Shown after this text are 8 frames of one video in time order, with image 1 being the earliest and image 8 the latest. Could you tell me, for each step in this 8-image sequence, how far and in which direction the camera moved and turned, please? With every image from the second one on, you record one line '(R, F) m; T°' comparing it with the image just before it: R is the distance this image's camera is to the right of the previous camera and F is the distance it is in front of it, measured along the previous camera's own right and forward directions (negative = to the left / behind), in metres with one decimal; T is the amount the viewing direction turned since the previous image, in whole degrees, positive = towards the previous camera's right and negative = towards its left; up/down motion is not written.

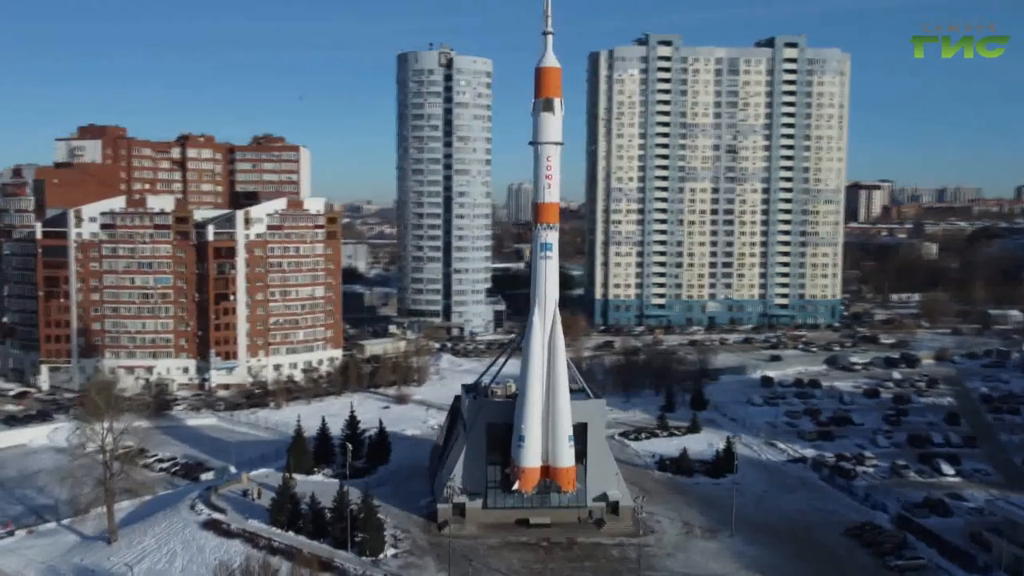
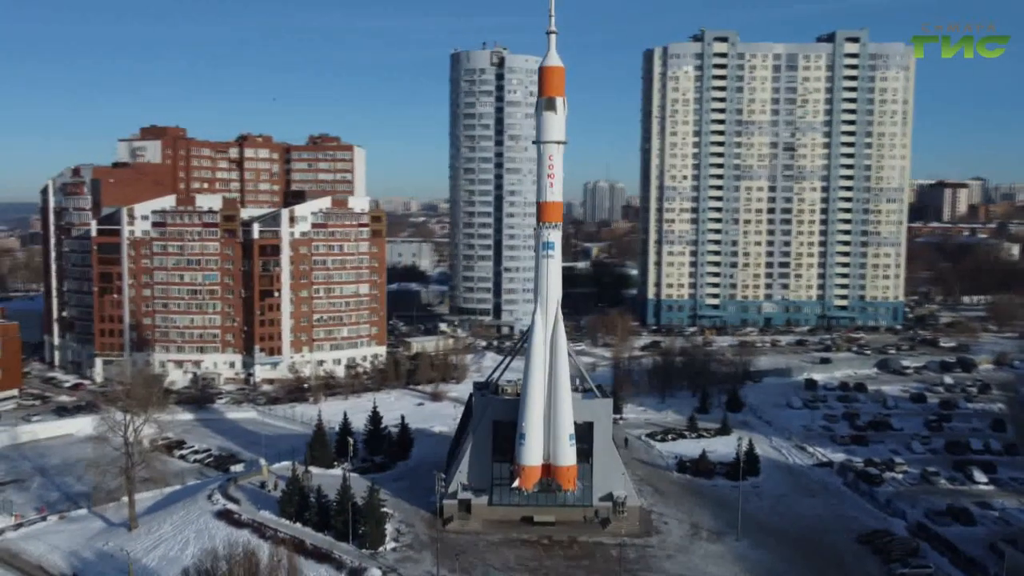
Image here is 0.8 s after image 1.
(+1.4, 0.0) m; -4°
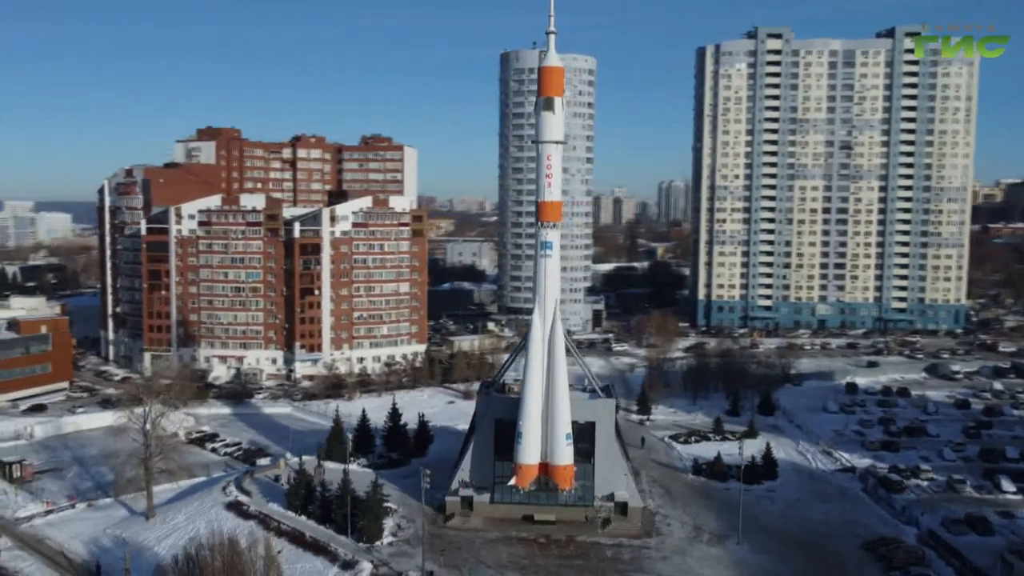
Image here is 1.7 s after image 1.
(+1.5, 0.0) m; -4°
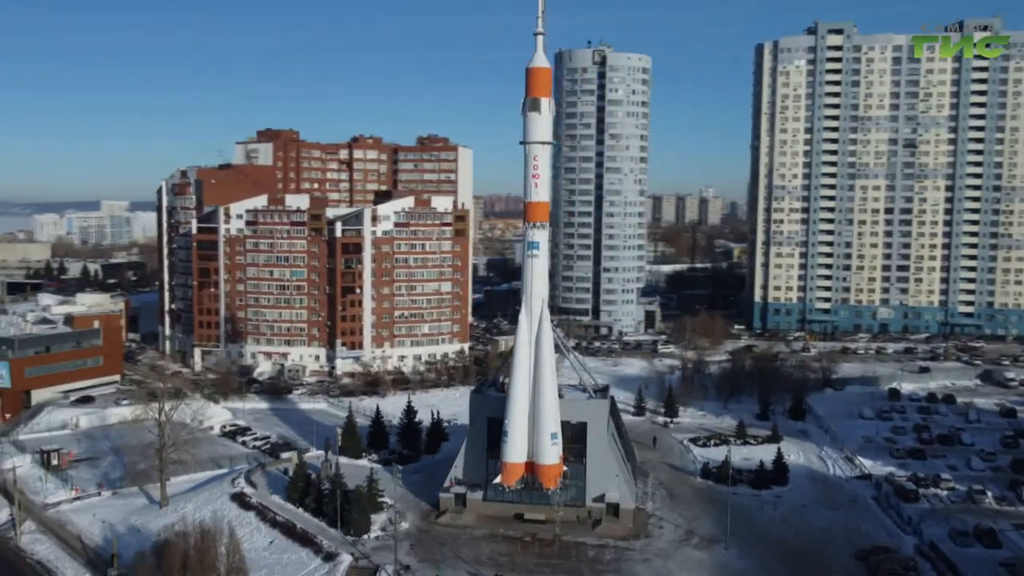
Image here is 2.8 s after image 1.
(+1.9, 0.0) m; -5°
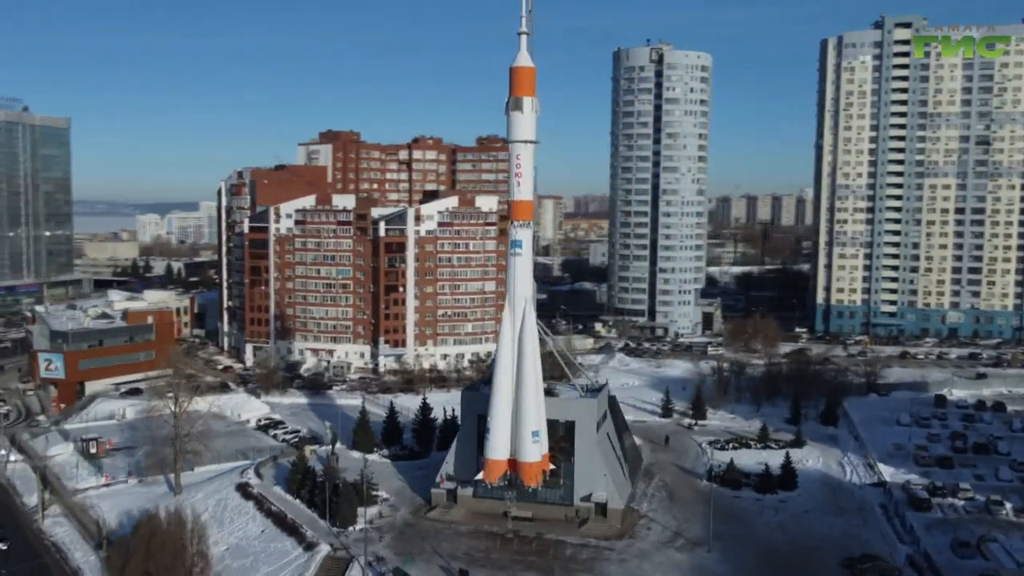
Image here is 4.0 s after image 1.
(+2.1, 0.0) m; -5°
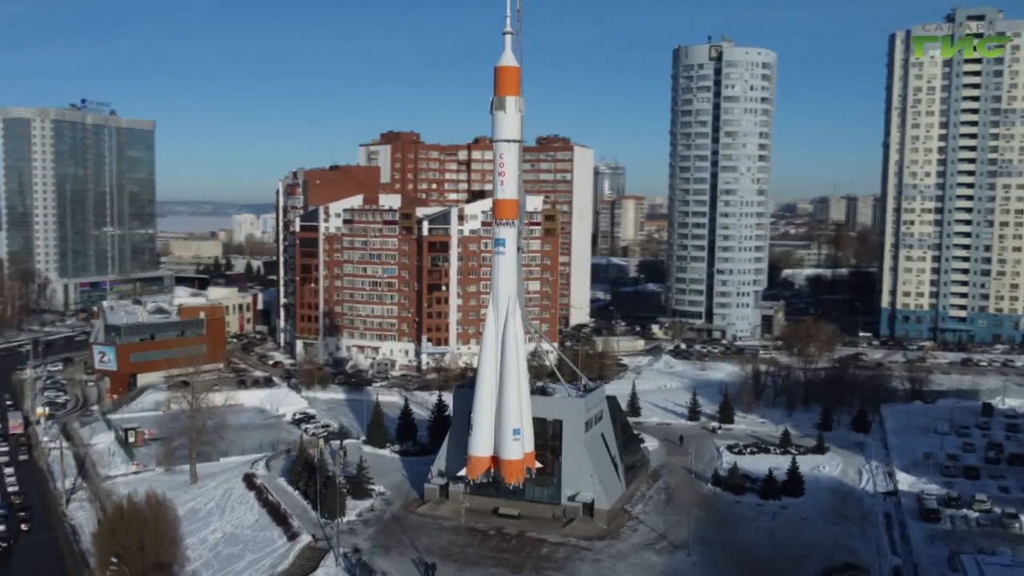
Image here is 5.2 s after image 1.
(+2.2, 0.0) m; -6°
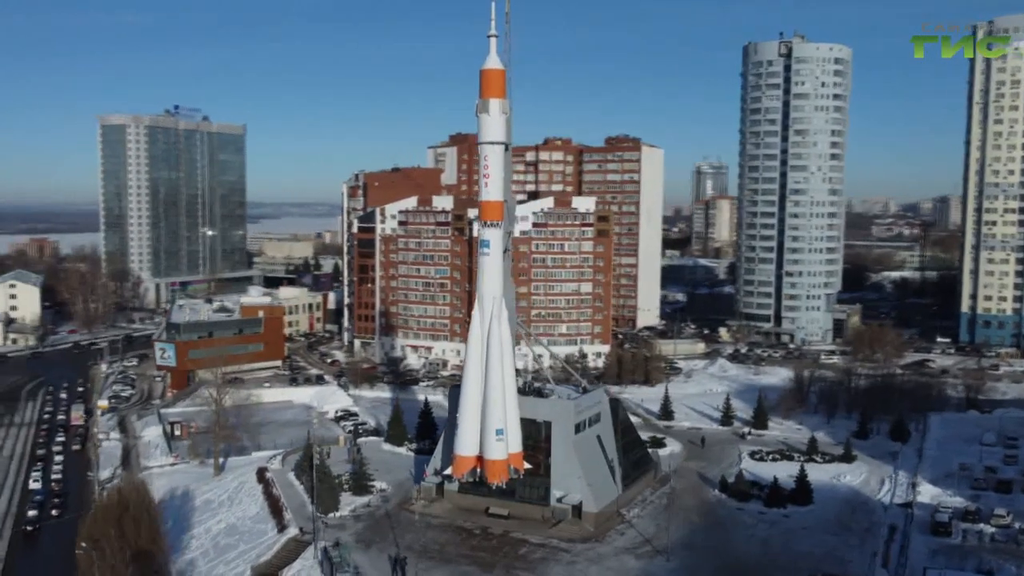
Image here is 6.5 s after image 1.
(+2.4, 0.0) m; -6°
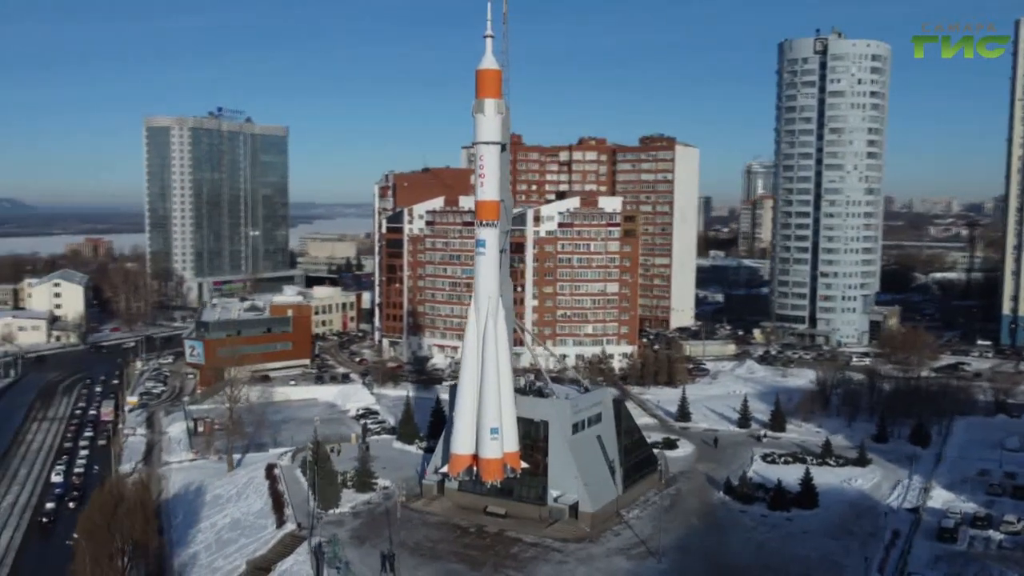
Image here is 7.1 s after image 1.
(+1.1, 0.0) m; -3°
